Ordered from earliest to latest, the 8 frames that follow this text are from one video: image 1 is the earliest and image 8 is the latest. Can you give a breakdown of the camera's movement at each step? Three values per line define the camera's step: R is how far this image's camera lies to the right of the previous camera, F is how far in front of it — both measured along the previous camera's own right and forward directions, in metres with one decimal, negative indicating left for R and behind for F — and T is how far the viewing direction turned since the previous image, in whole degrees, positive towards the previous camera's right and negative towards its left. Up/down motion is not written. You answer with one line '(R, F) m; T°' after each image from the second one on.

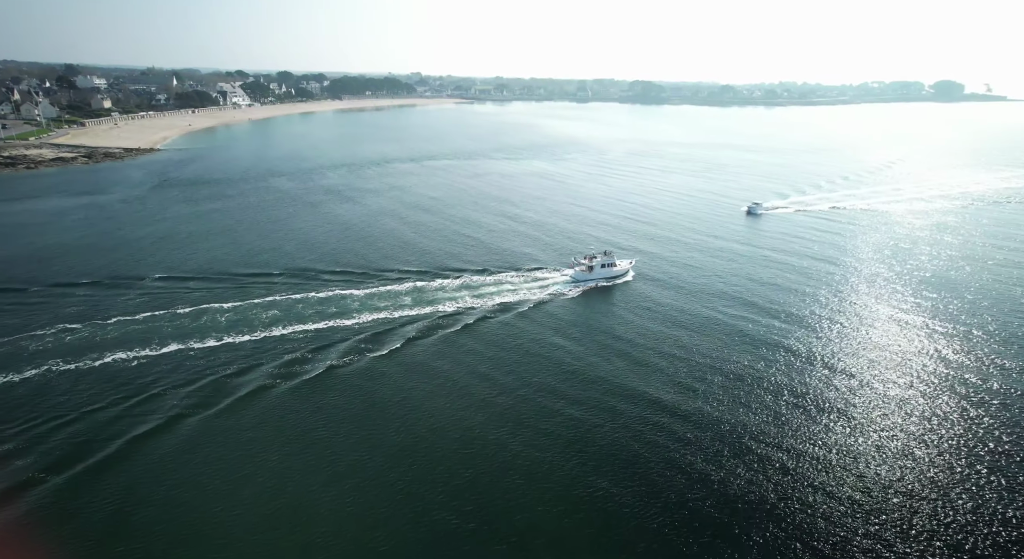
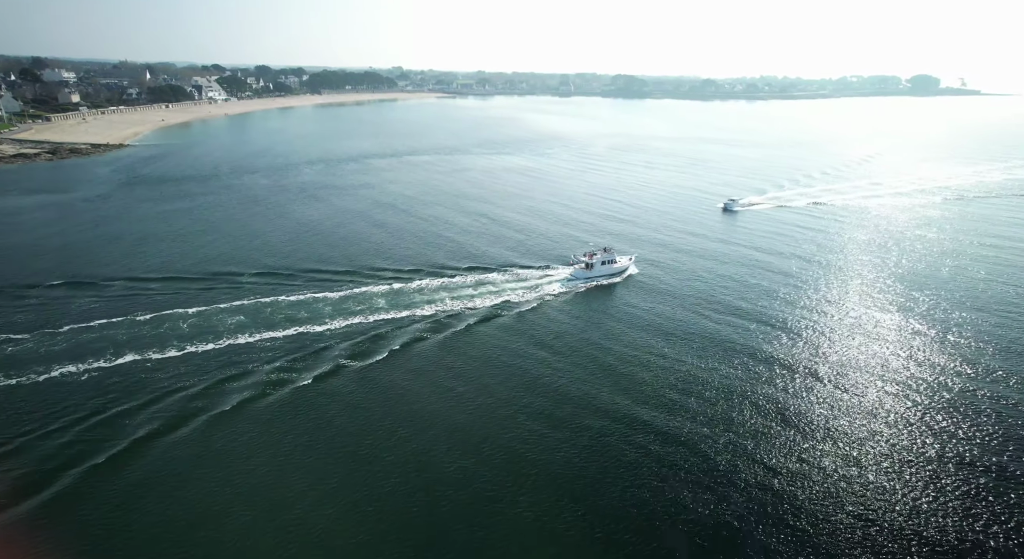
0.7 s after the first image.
(+0.3, +1.5) m; +2°
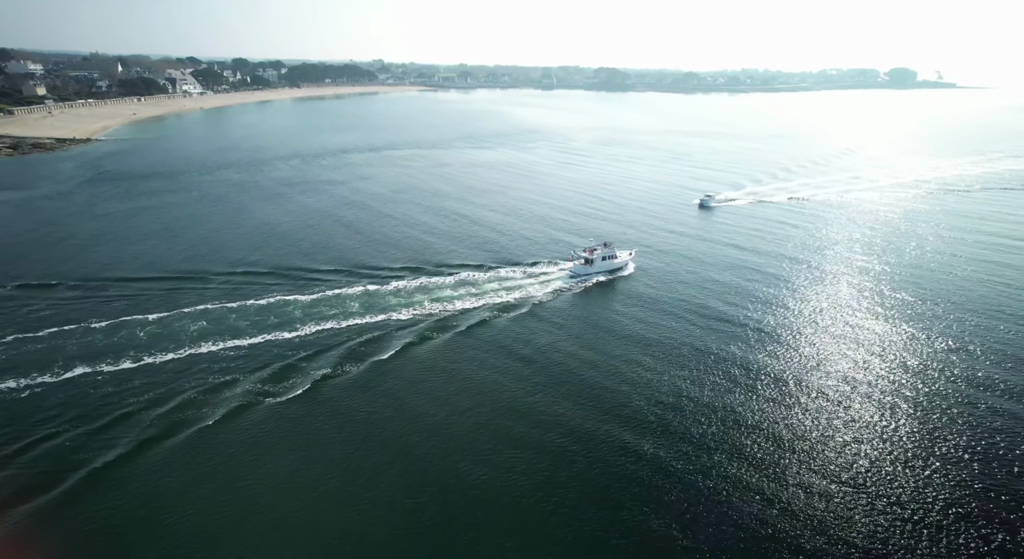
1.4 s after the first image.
(+0.2, +1.5) m; +2°
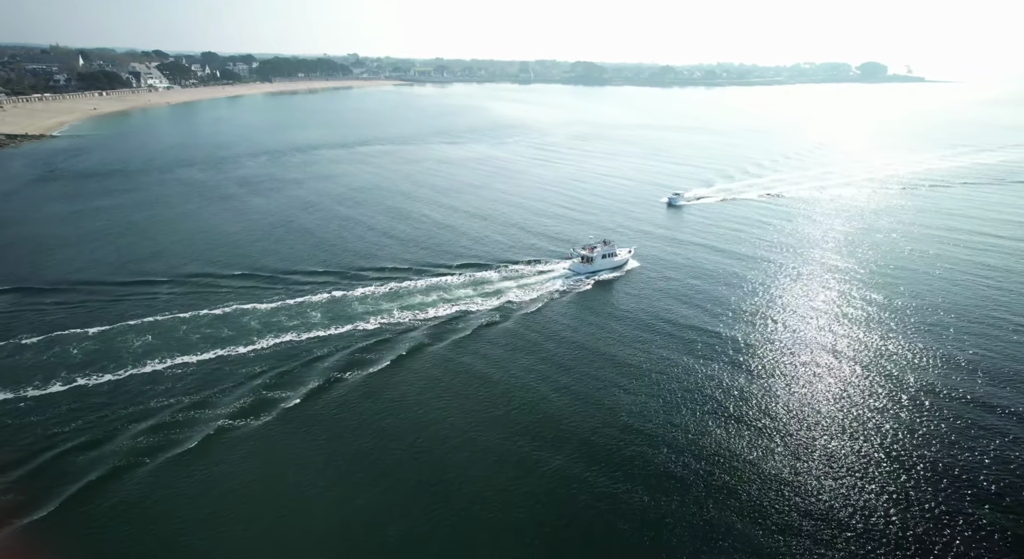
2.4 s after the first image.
(+0.3, +2.1) m; +2°
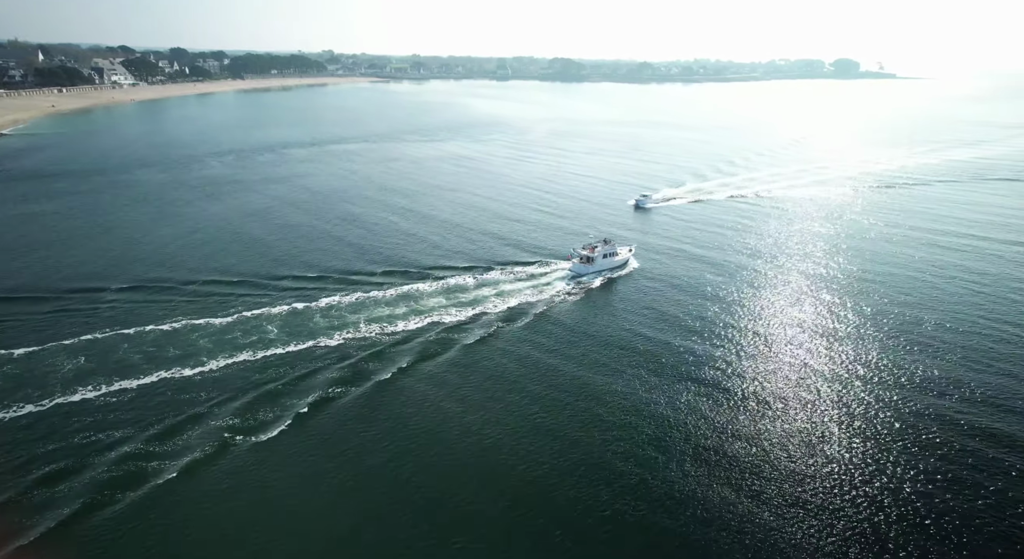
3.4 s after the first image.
(+0.2, +2.3) m; +2°
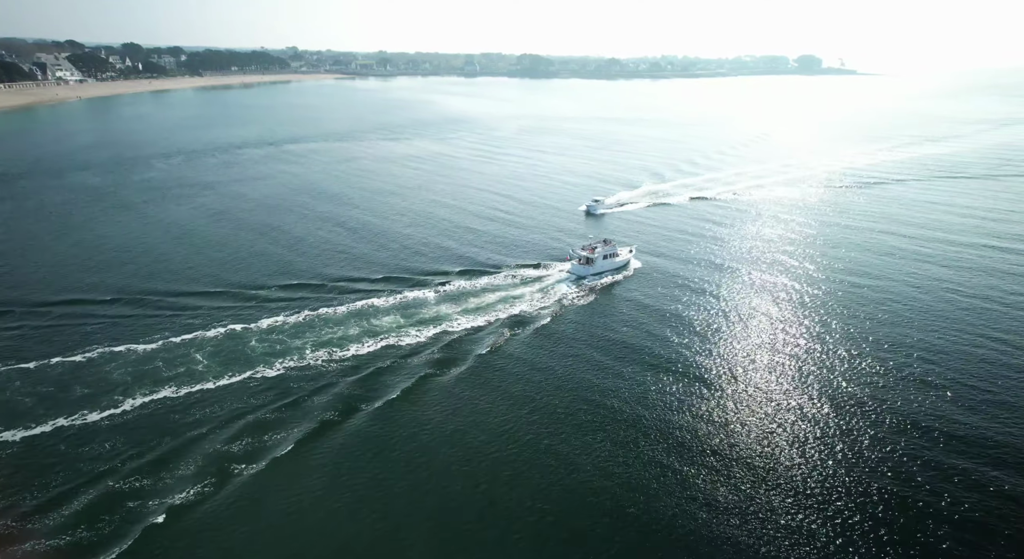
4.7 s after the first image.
(+0.4, +3.0) m; +3°
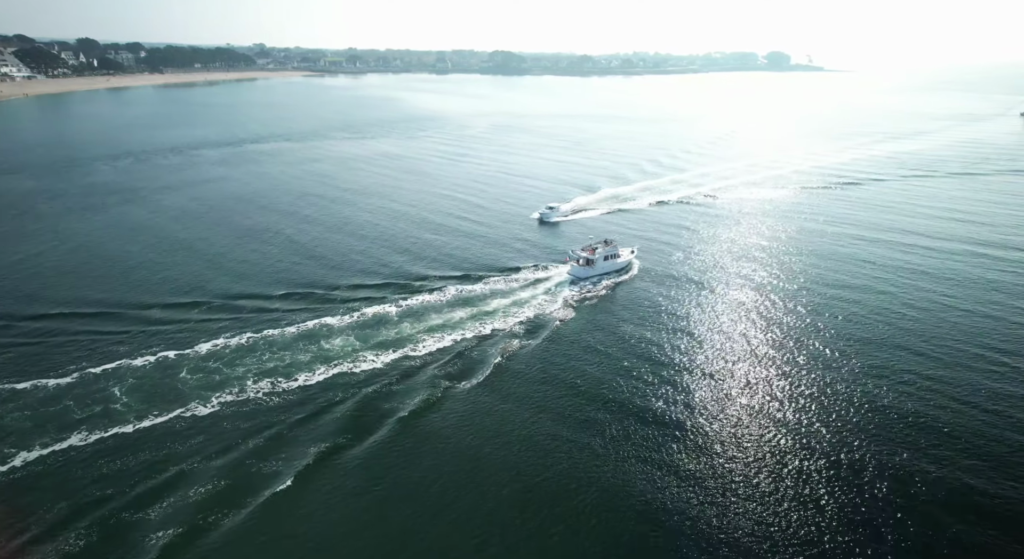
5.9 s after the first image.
(+0.3, +2.7) m; +2°
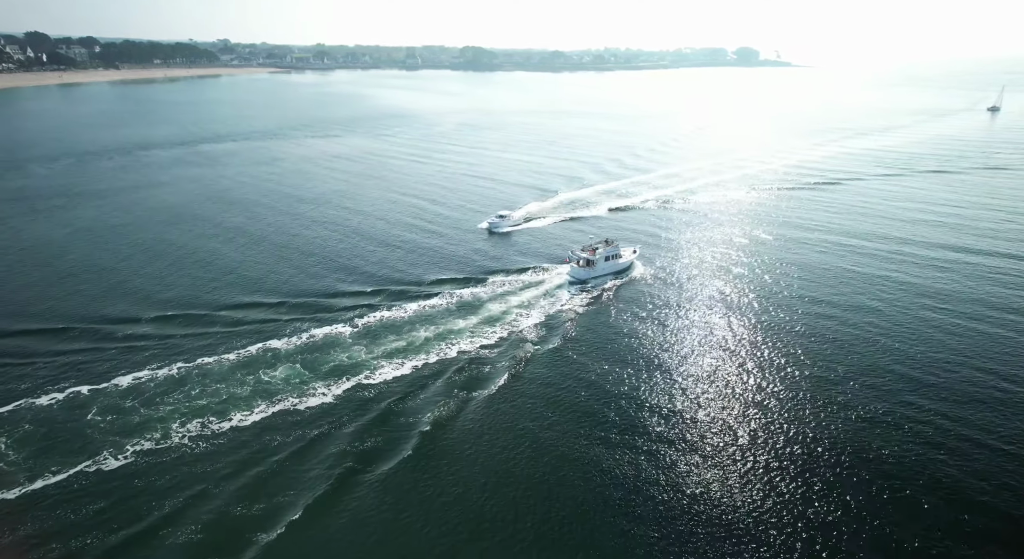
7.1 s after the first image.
(+0.3, +2.8) m; +3°
